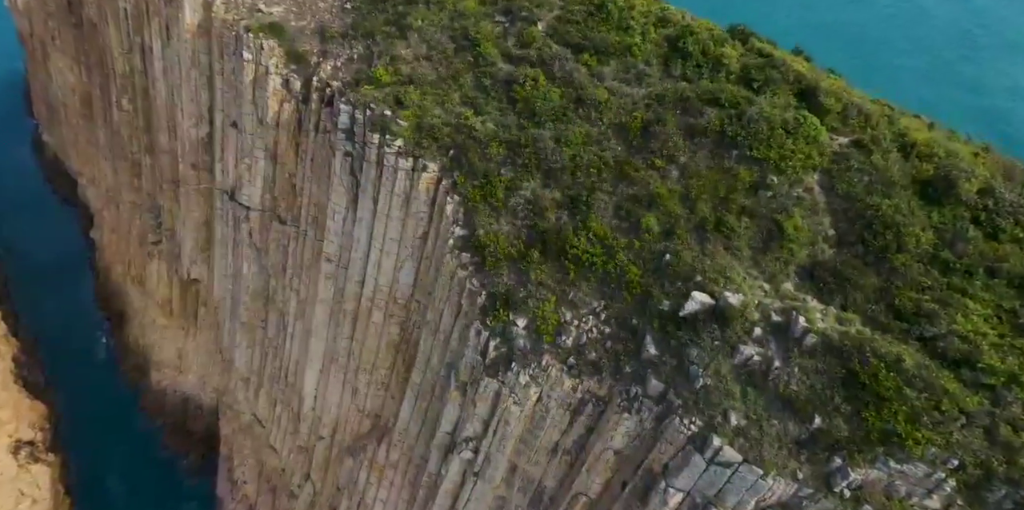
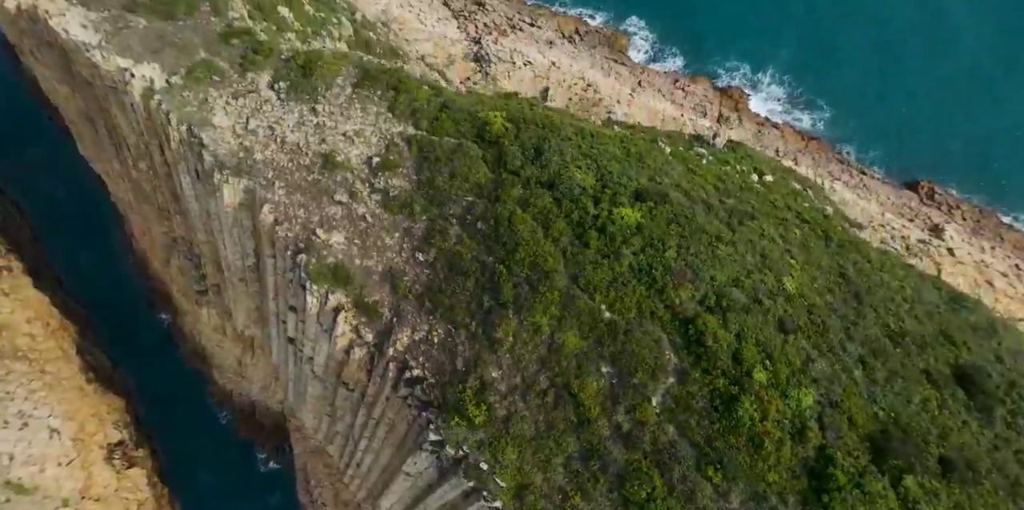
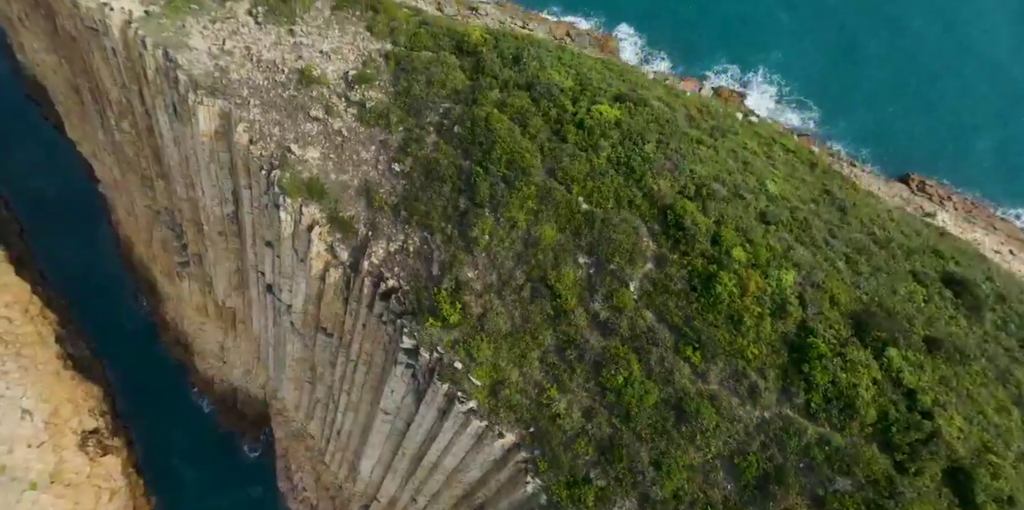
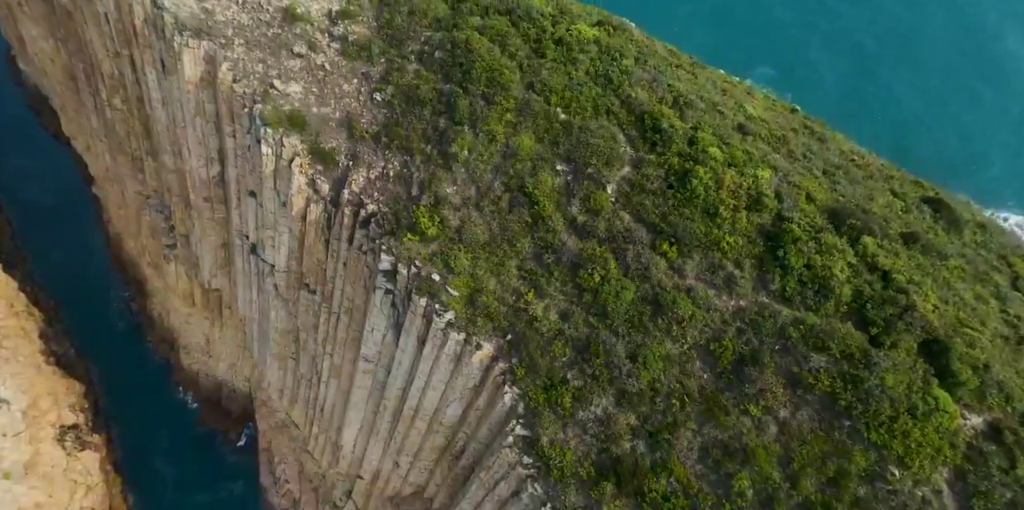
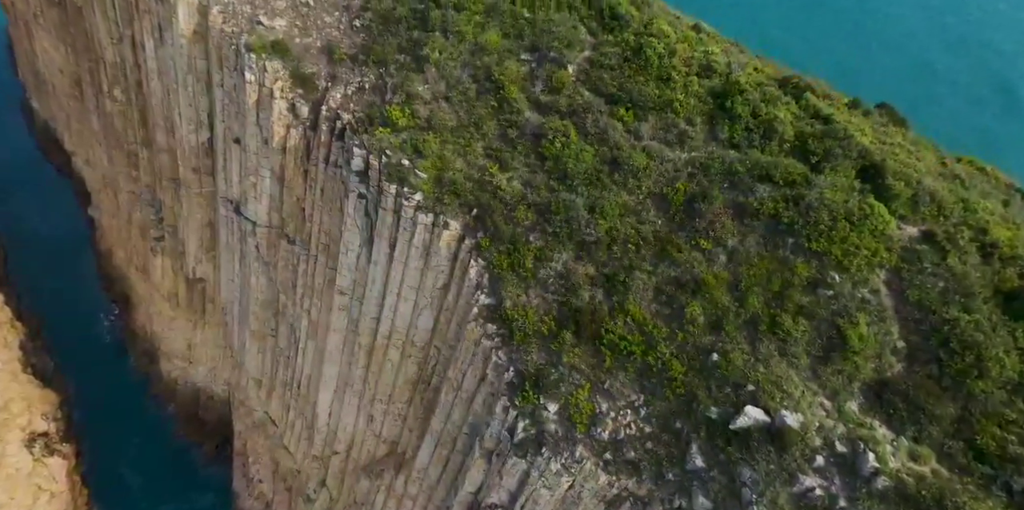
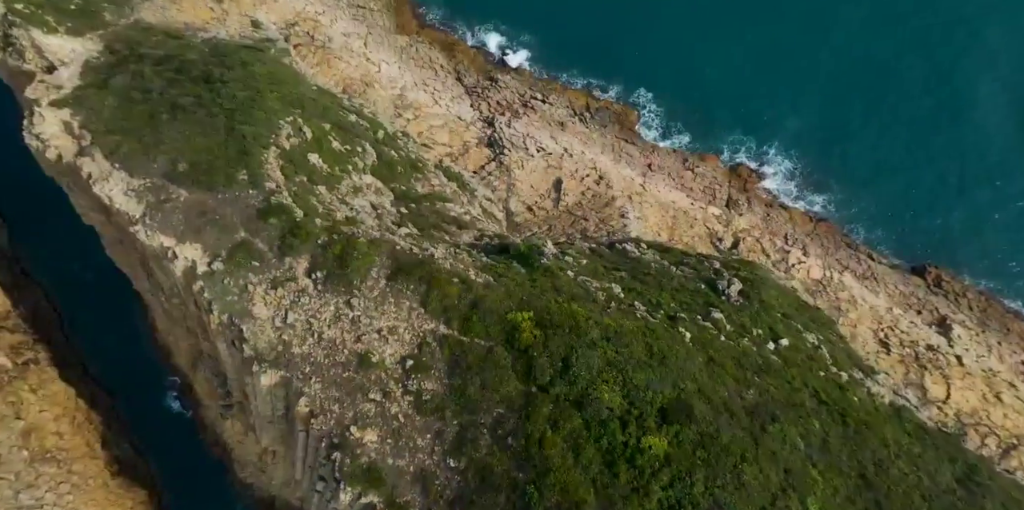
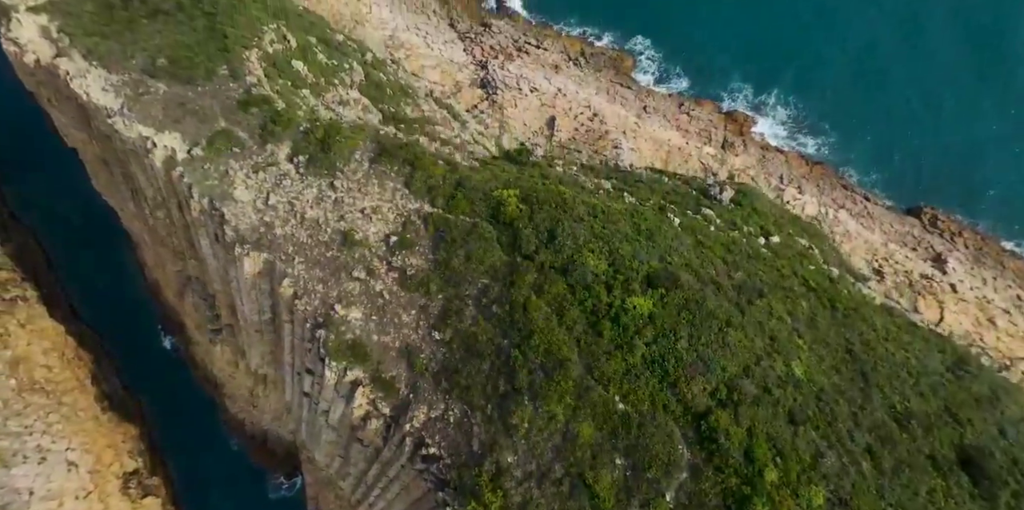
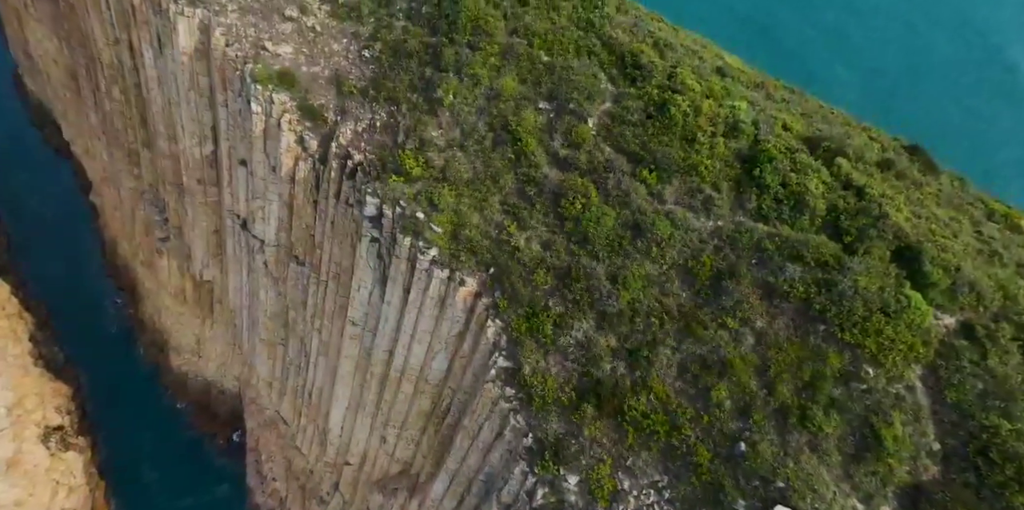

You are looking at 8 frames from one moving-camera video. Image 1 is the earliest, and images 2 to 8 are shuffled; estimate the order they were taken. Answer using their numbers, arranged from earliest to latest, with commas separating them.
5, 8, 4, 3, 2, 7, 6
